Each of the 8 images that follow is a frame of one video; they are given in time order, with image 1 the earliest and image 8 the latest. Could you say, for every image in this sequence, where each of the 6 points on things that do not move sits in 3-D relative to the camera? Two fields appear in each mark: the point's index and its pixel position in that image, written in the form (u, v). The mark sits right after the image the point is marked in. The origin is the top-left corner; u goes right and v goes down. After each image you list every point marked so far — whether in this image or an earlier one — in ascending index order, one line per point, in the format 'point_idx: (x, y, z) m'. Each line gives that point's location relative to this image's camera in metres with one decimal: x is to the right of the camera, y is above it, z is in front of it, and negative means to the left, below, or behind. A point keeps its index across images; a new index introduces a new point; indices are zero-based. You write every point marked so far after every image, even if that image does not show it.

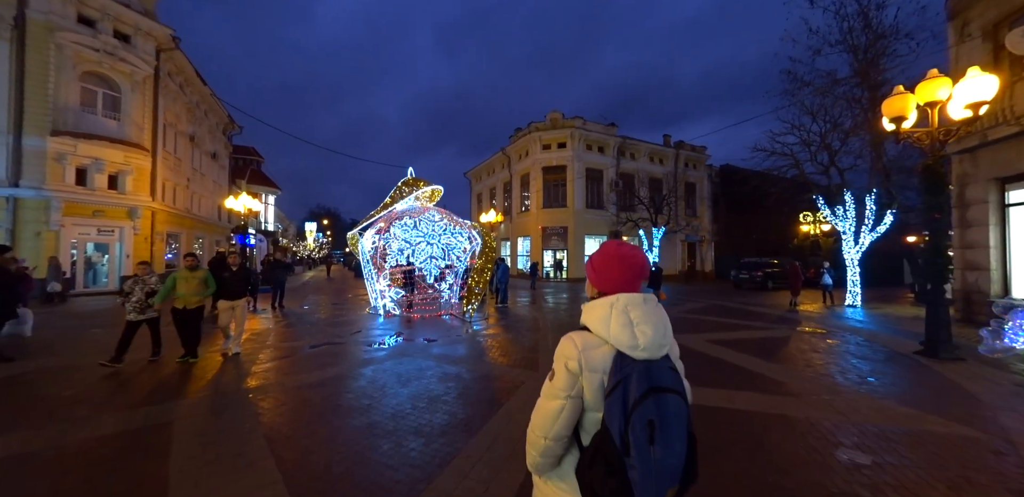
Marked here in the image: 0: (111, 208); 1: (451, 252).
0: (-20.4, +2.1, +19.0) m
1: (-1.8, -0.1, +11.7) m
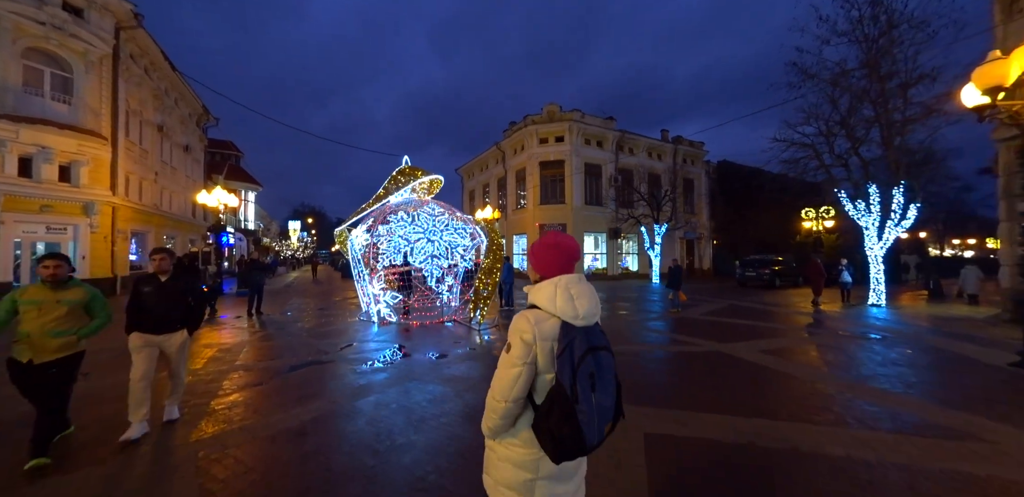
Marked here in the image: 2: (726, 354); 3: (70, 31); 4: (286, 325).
0: (-20.4, +2.1, +17.1) m
1: (-1.5, 0.0, +10.5) m
2: (+4.4, -2.2, +7.6) m
3: (-19.9, +9.8, +17.1) m
4: (-6.4, -2.2, +10.5) m
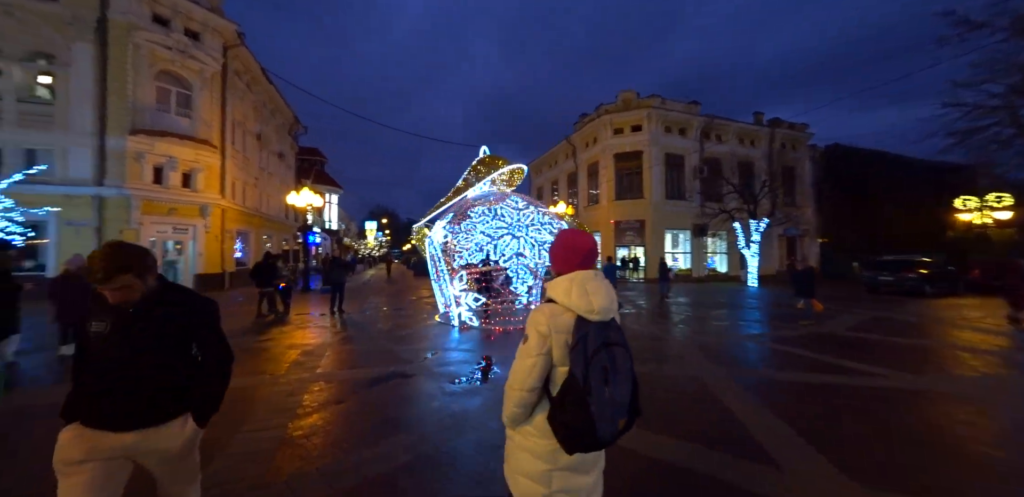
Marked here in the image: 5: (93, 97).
0: (-16.8, +2.1, +19.0) m
1: (+0.8, 0.0, +9.4) m
2: (+6.1, -2.1, +5.7) m
3: (-16.3, +9.9, +19.0) m
4: (-4.0, -2.2, +10.3) m
5: (-19.2, +6.8, +17.1) m
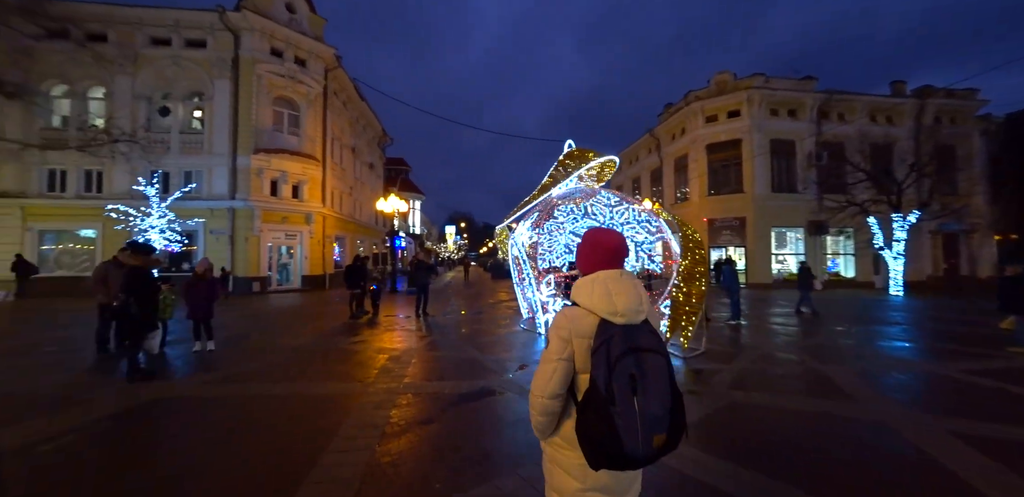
0: (-12.5, +1.9, +21.3) m
1: (+2.8, 0.0, +8.3) m
2: (+7.3, -2.1, +3.6) m
3: (-12.1, +9.7, +21.1) m
4: (-1.7, -2.2, +10.1) m
5: (-15.3, +6.6, +19.9) m
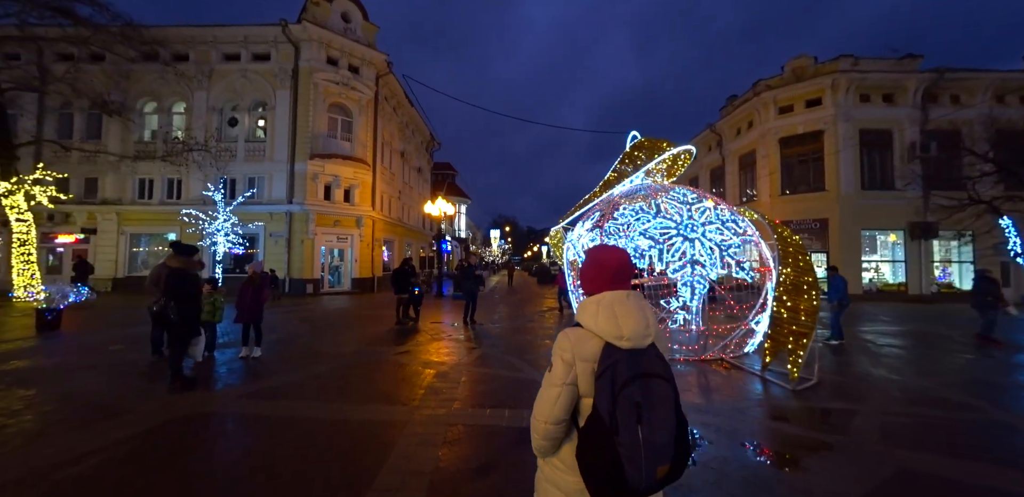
0: (-9.7, +1.7, +21.7) m
1: (+4.0, -0.1, +7.1) m
2: (+7.9, -2.1, +1.8) m
3: (-9.3, +9.5, +21.6) m
4: (-0.3, -2.3, +9.3) m
5: (-12.6, +6.4, +20.7) m
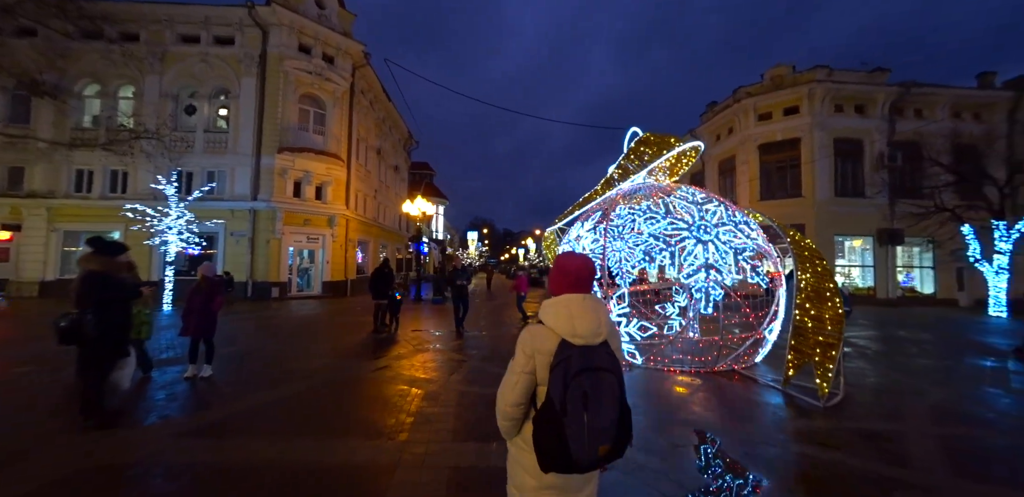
0: (-10.7, +1.7, +20.3) m
1: (+4.0, -0.2, +6.6) m
2: (+8.2, -2.2, +1.6) m
3: (-10.2, +9.5, +20.3) m
4: (-0.5, -2.4, +8.6) m
5: (-13.5, +6.4, +19.1) m
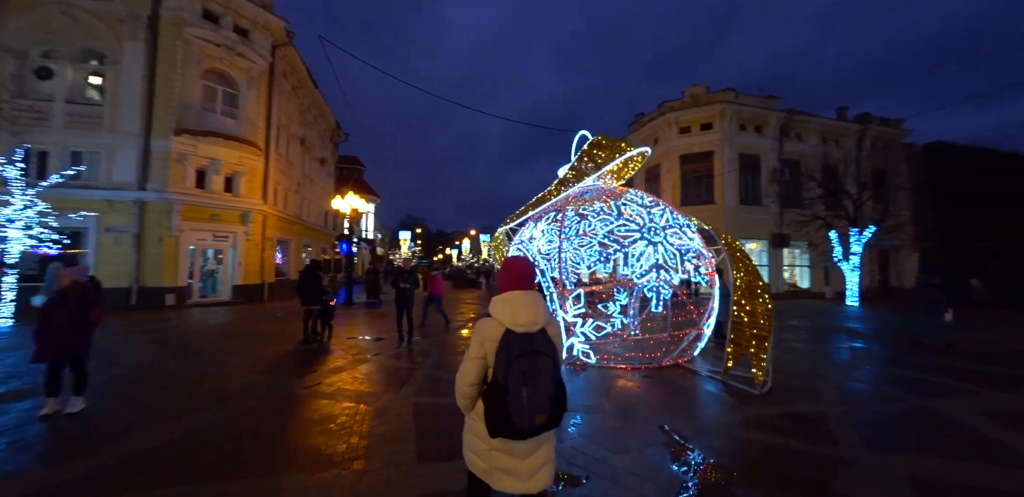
0: (-13.7, +1.7, +17.8) m
1: (+3.2, -0.2, +7.0) m
2: (+8.2, -2.2, +2.9) m
3: (-13.2, +9.5, +17.9) m
4: (-1.6, -2.4, +8.1) m
5: (-16.2, +6.5, +16.2) m
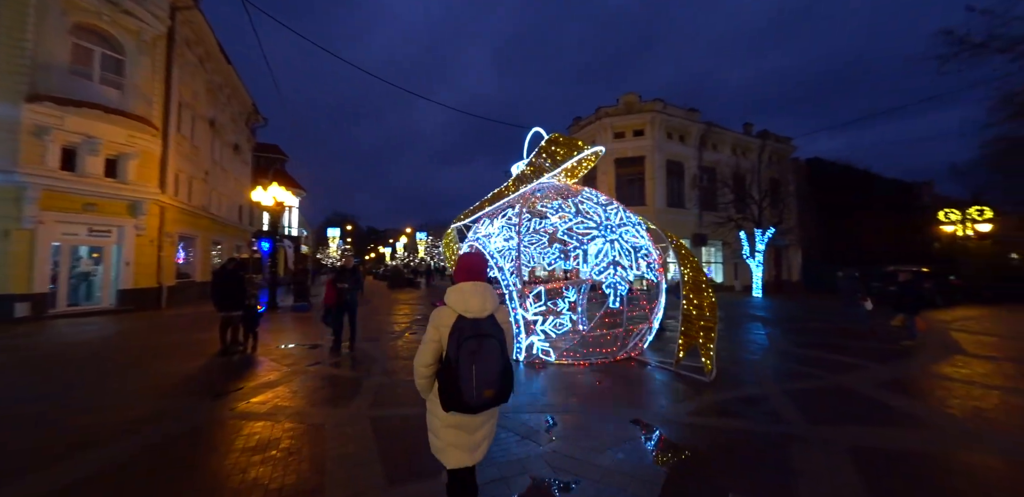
0: (-16.2, +1.9, +14.9) m
1: (+2.4, -0.1, +7.2) m
2: (+8.0, -2.2, +4.0) m
3: (-15.6, +9.6, +15.1) m
4: (-2.5, -2.3, +7.5) m
5: (-18.3, +6.6, +12.9) m
